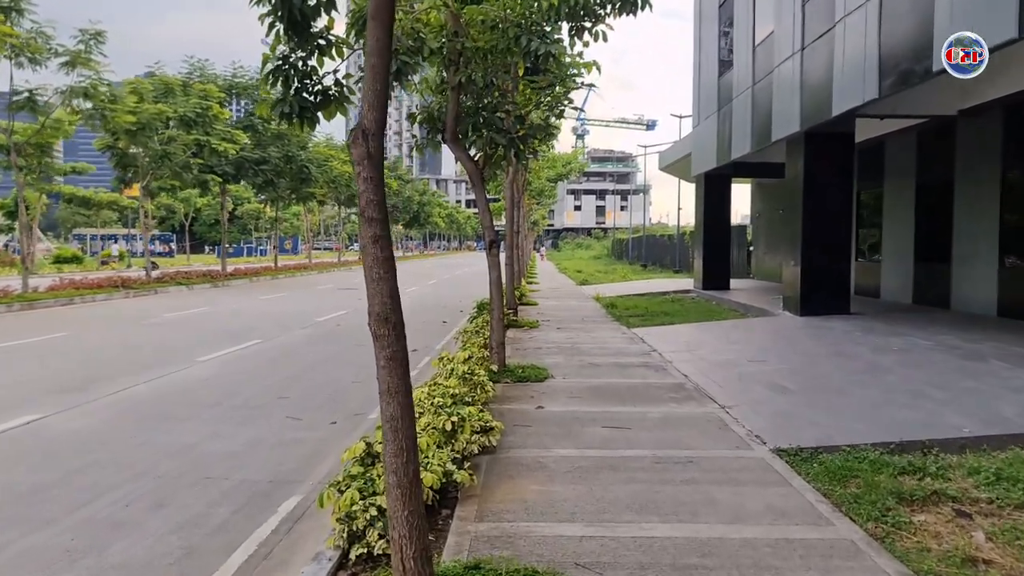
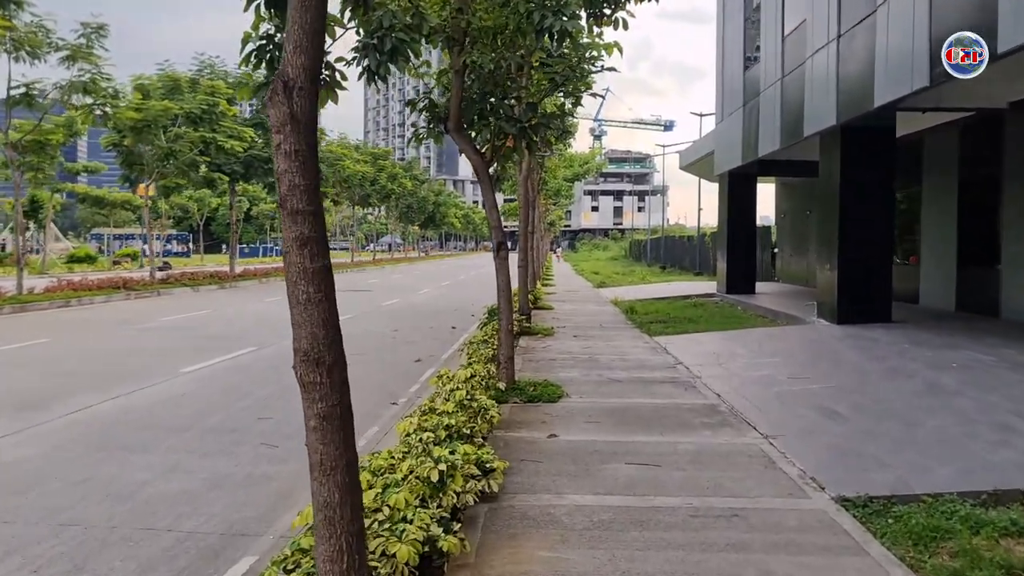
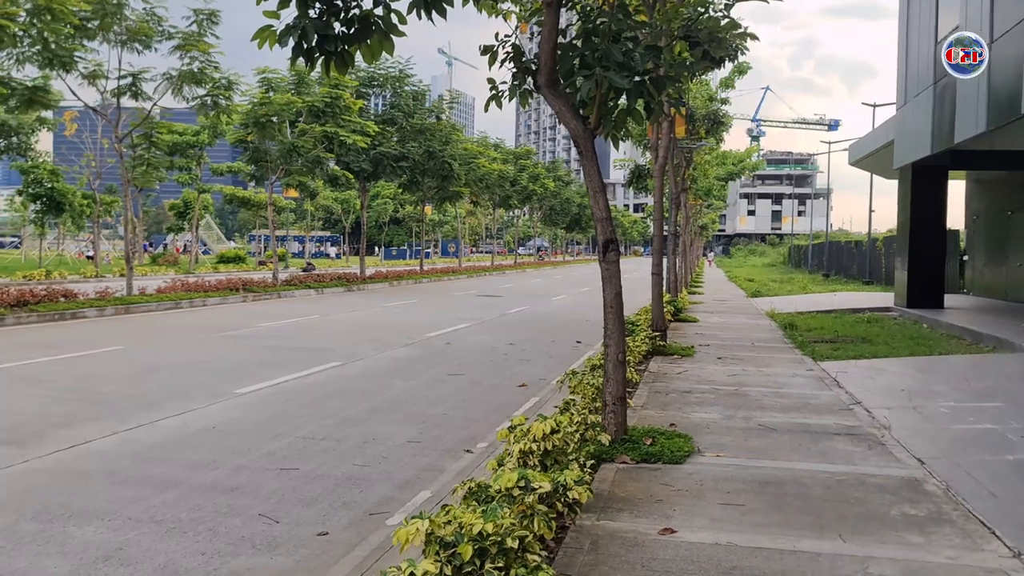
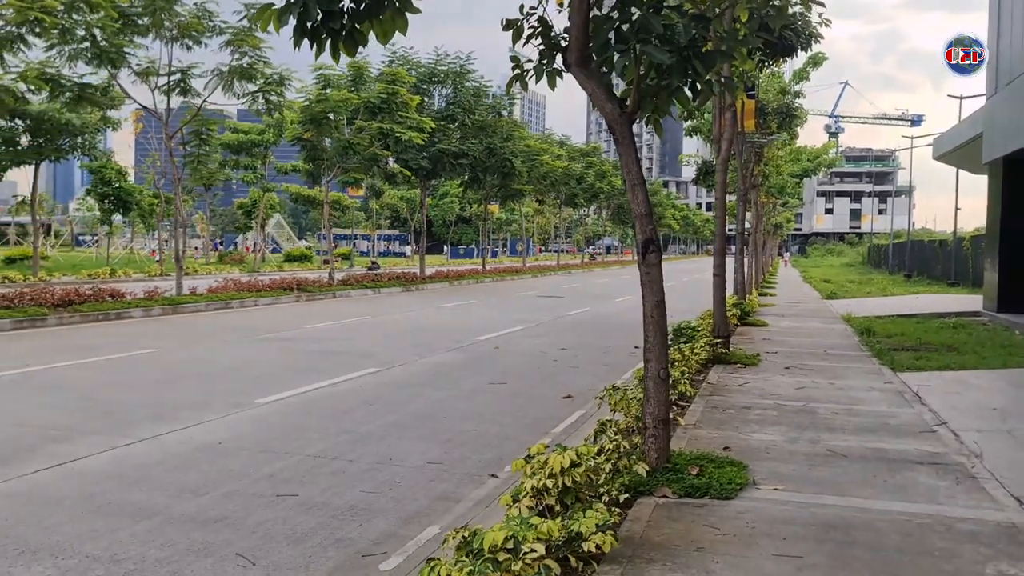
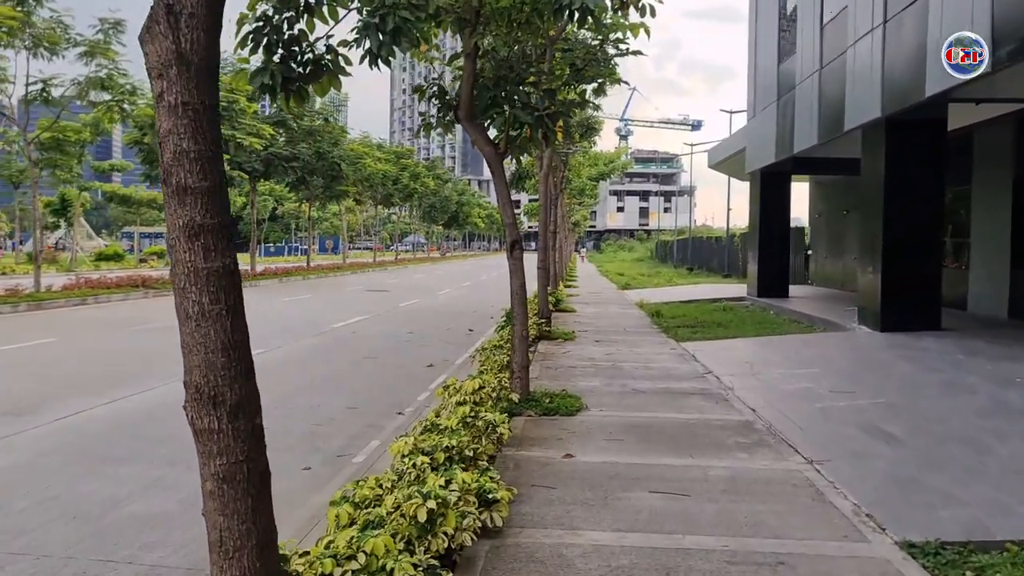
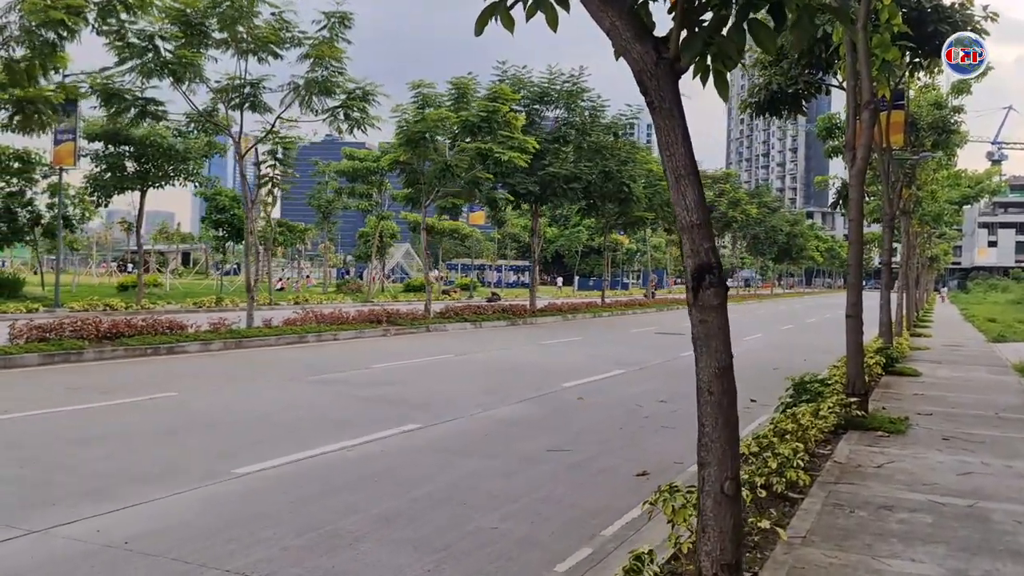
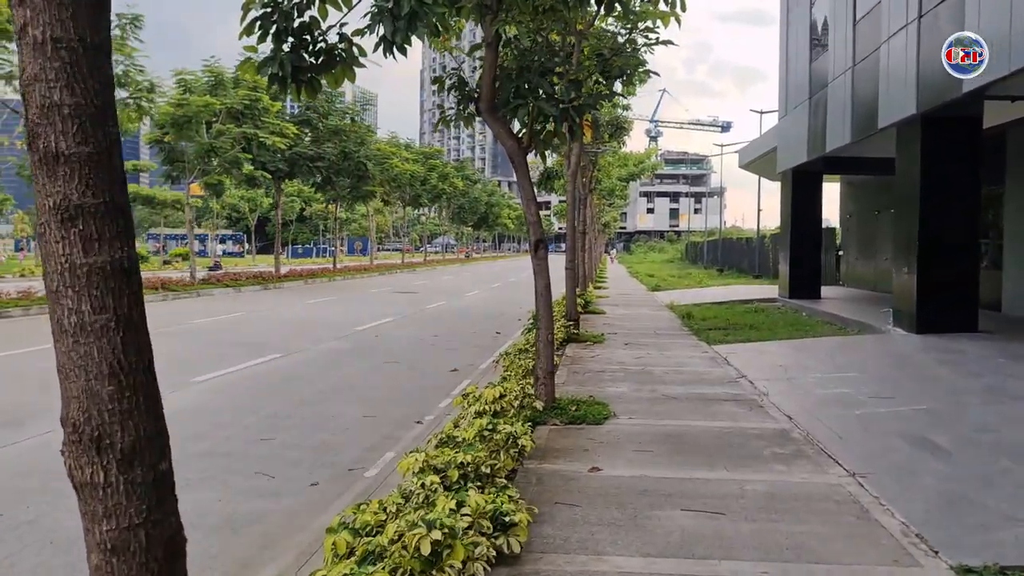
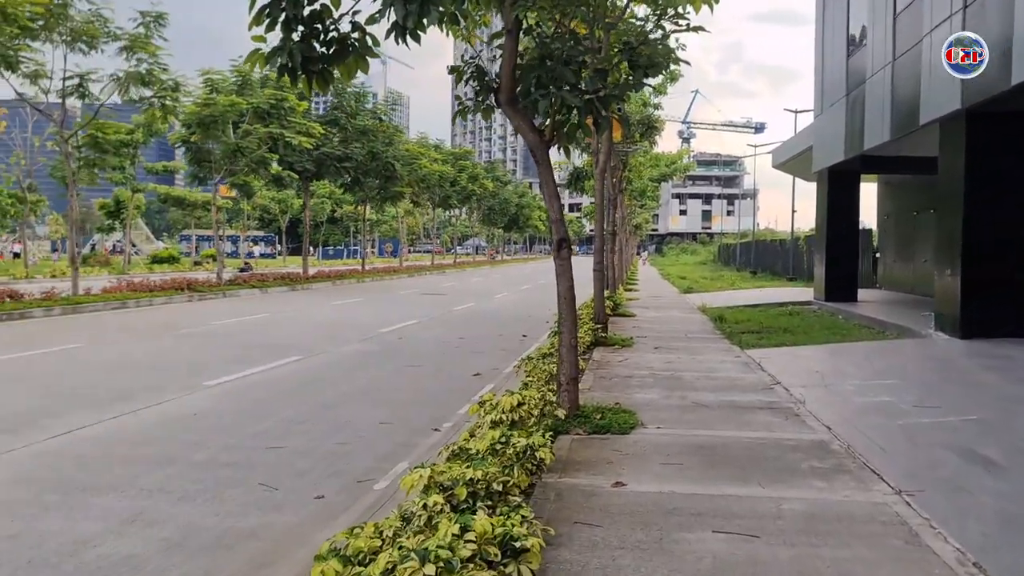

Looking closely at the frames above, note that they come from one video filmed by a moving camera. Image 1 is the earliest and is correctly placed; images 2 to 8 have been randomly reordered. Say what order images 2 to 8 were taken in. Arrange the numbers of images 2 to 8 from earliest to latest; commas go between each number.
2, 5, 7, 8, 3, 4, 6
